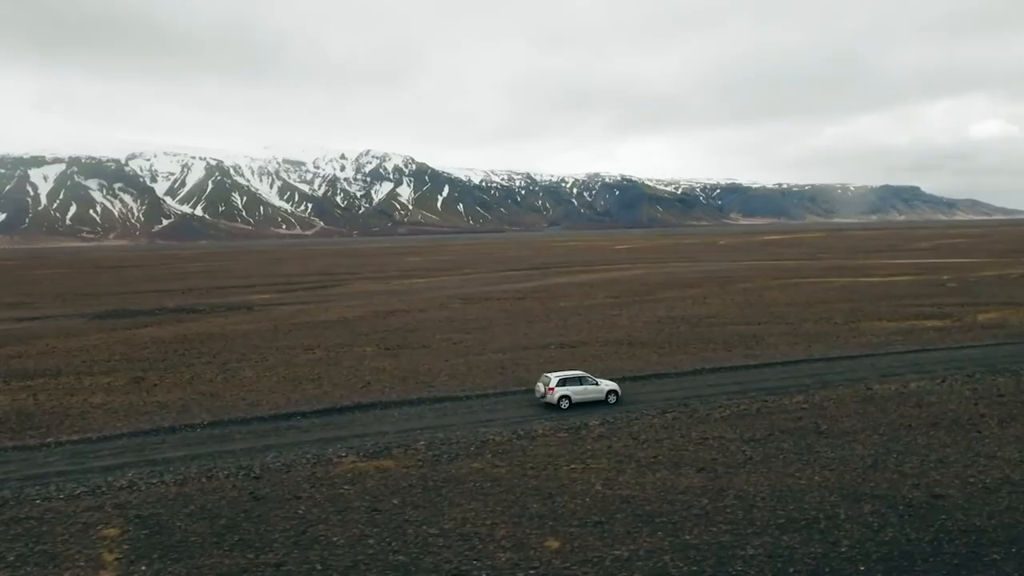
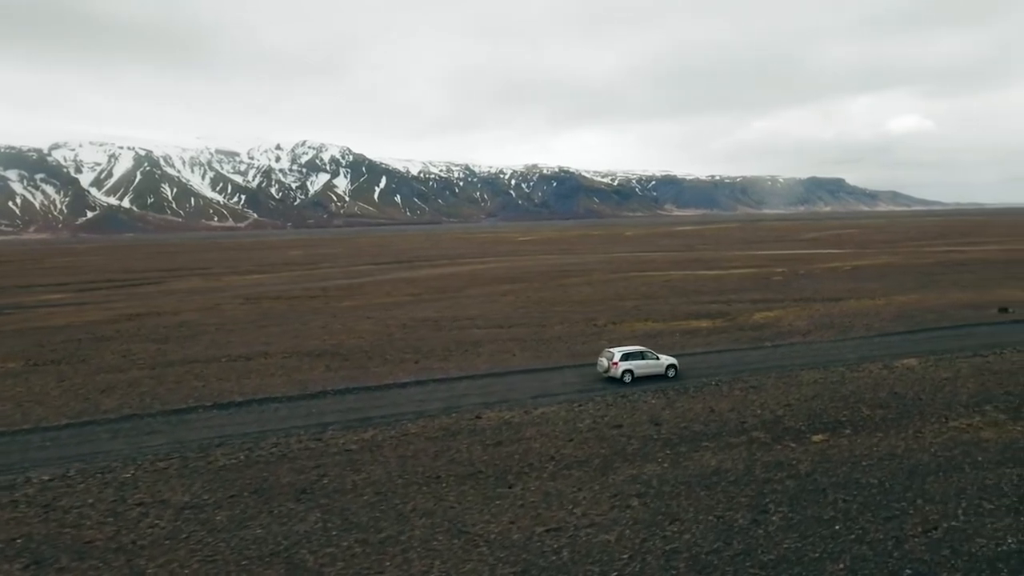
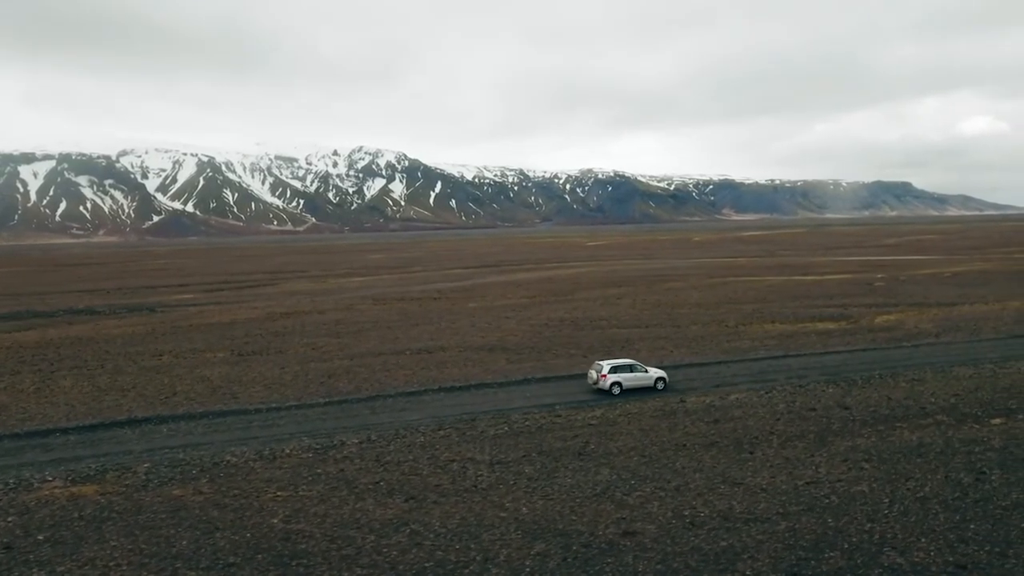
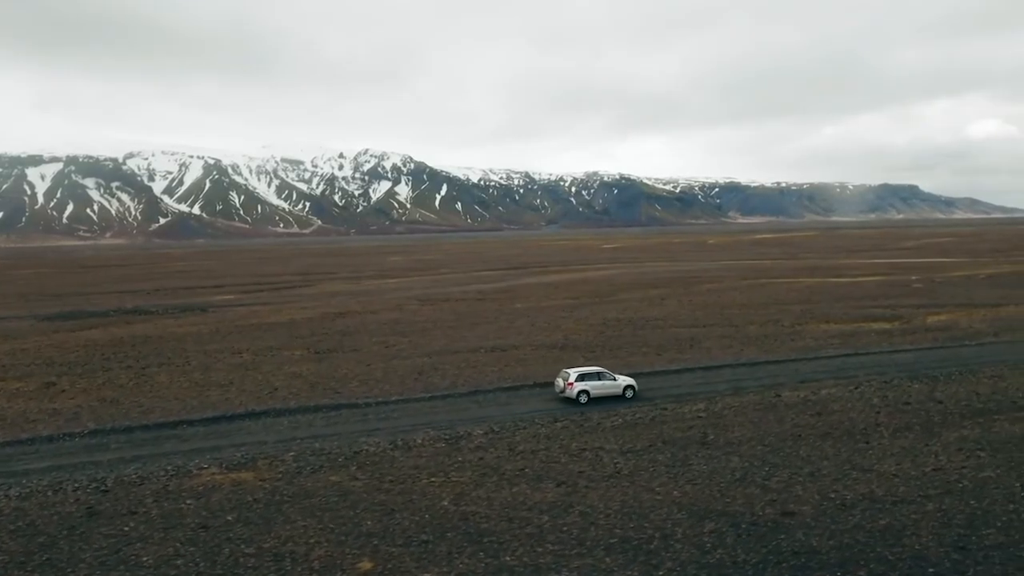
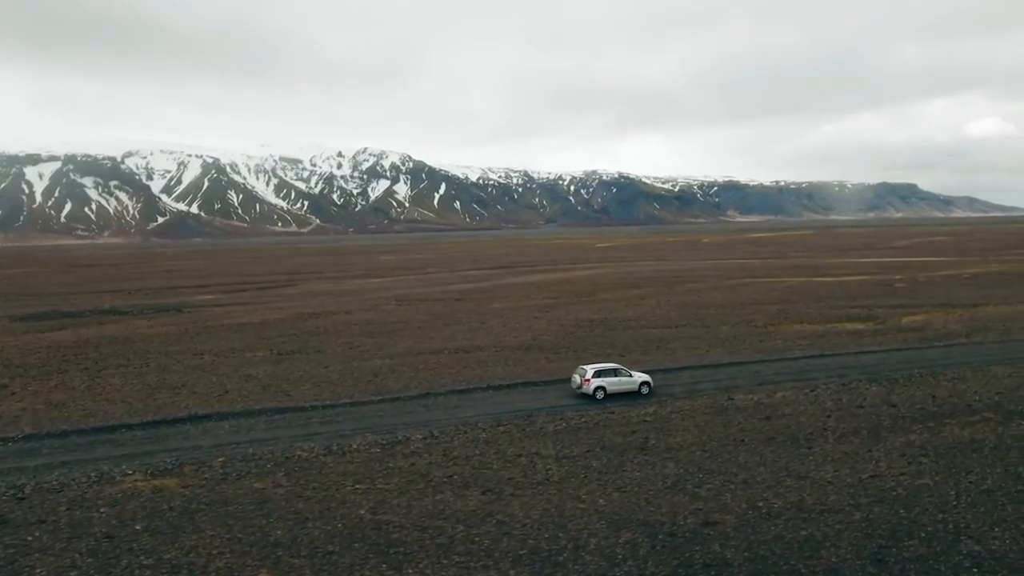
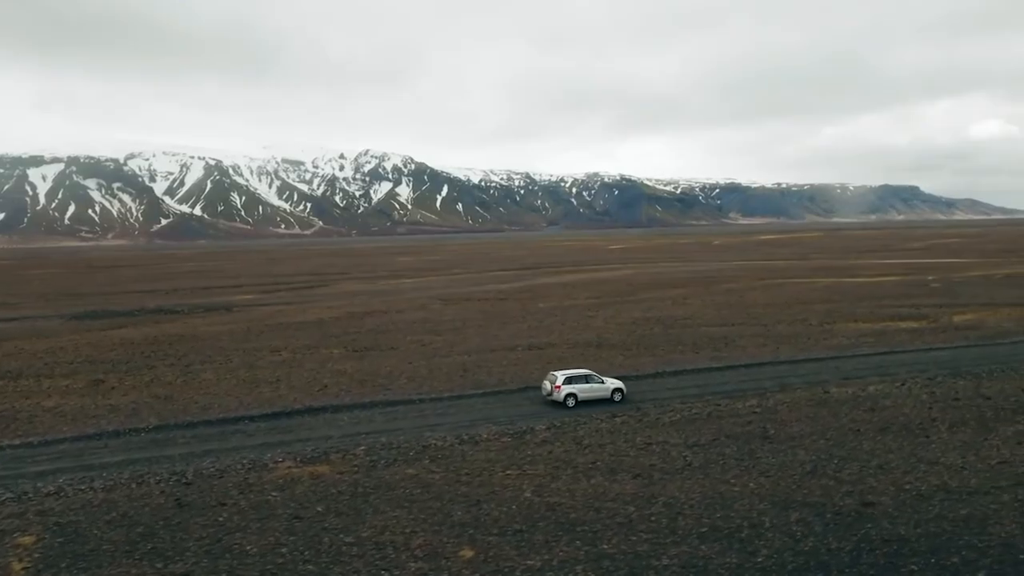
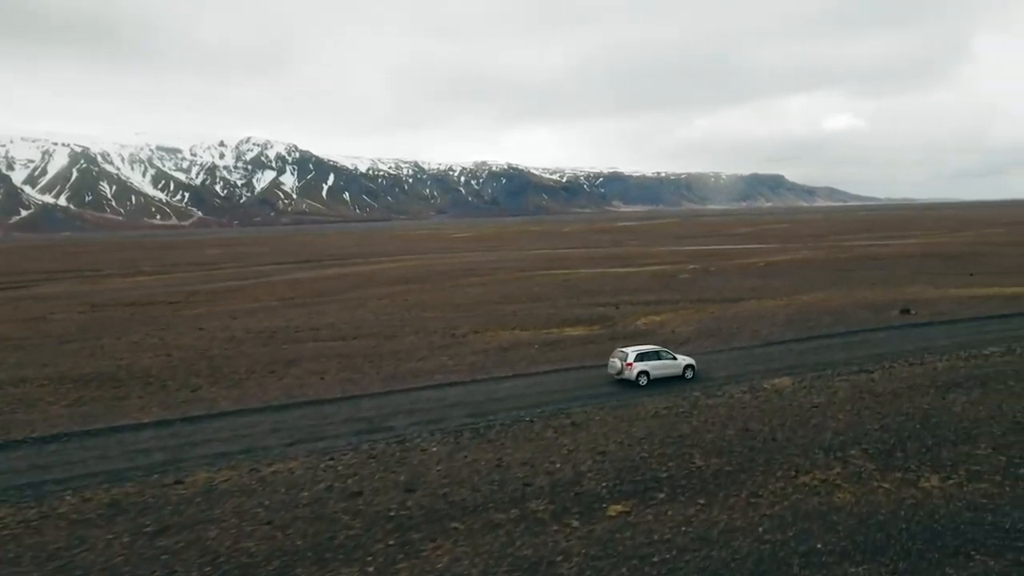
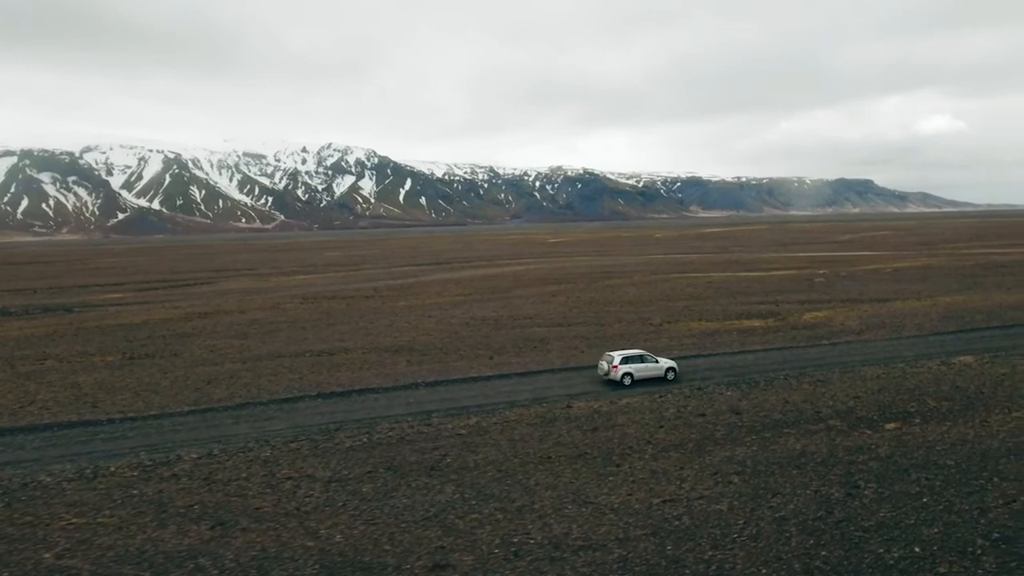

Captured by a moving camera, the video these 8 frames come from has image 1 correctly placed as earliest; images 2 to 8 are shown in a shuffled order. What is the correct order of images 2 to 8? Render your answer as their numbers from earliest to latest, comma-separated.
6, 4, 5, 3, 8, 2, 7
